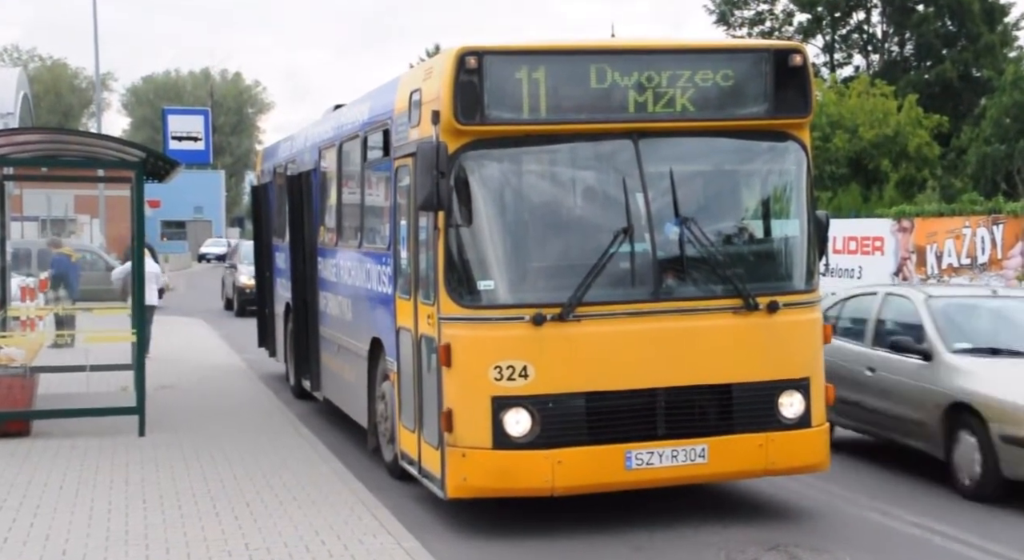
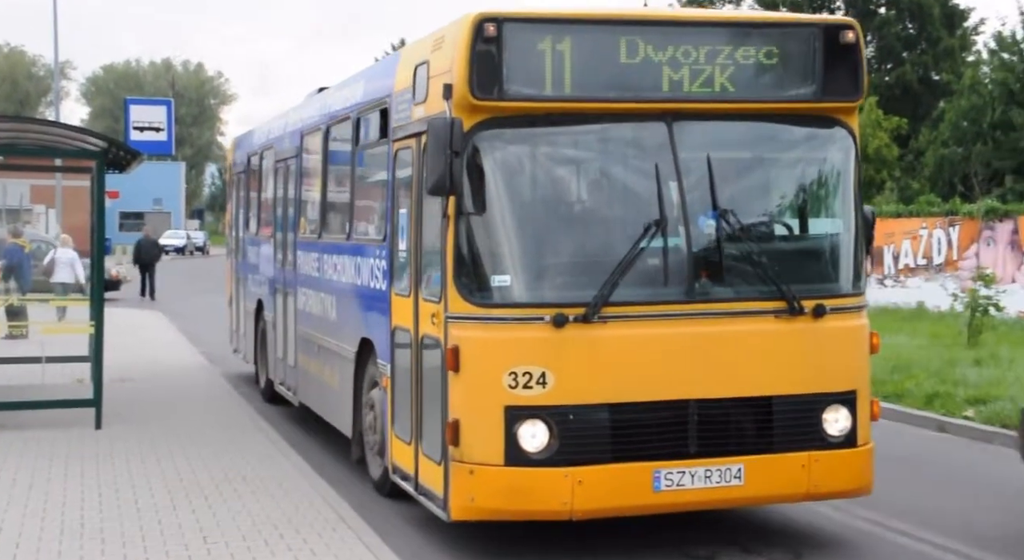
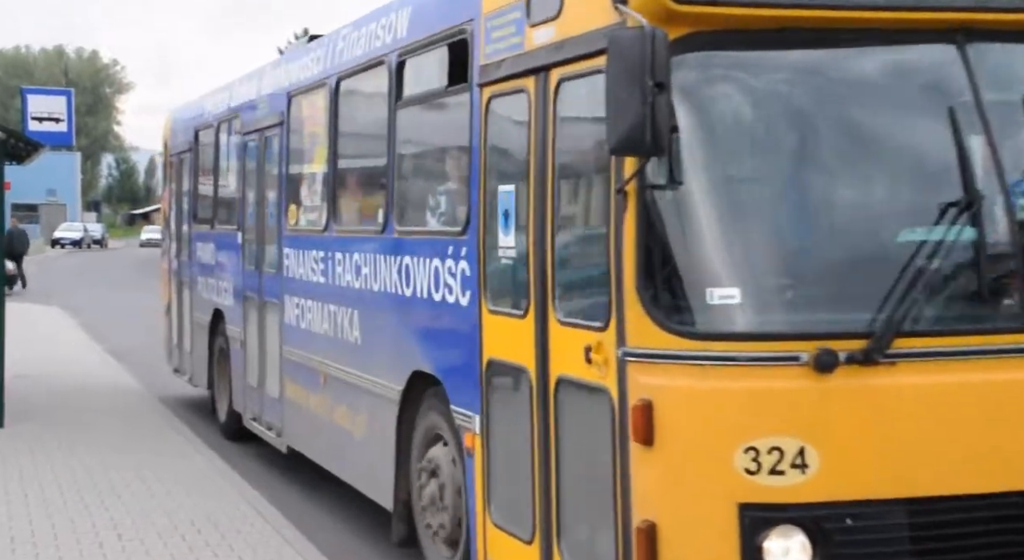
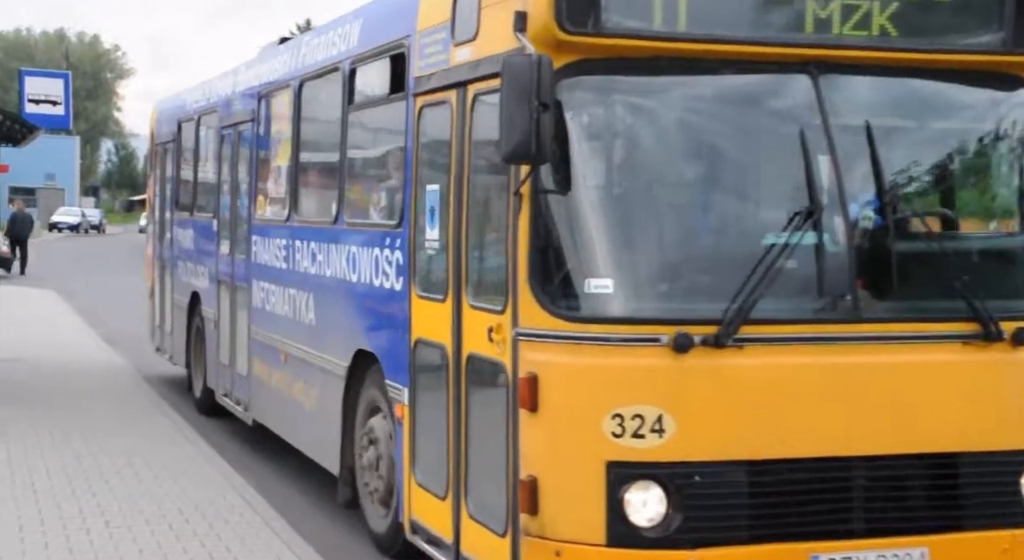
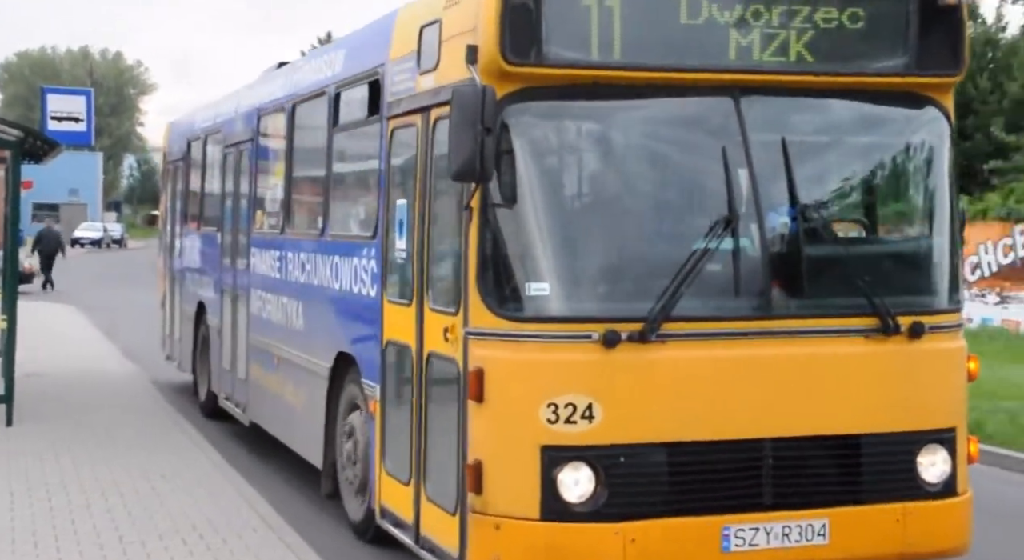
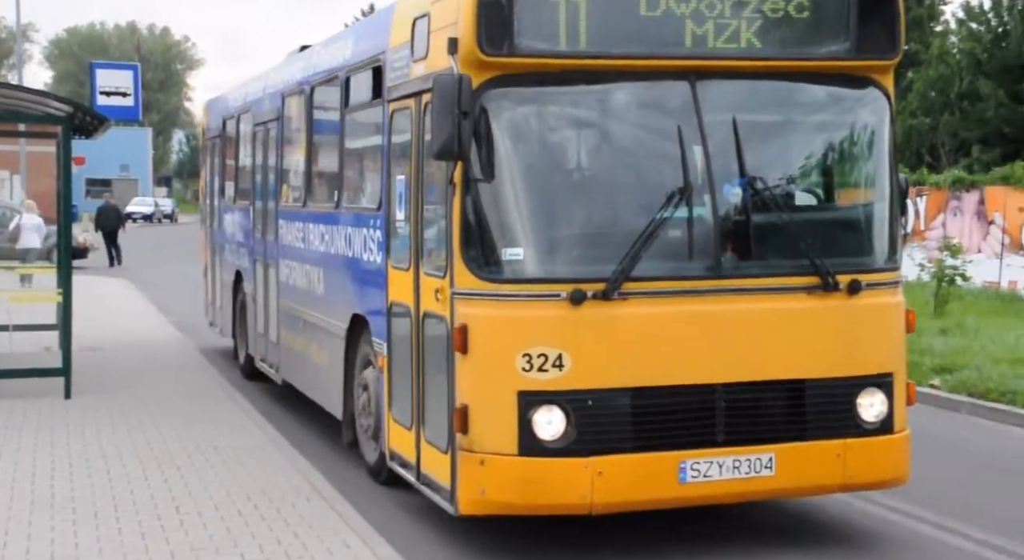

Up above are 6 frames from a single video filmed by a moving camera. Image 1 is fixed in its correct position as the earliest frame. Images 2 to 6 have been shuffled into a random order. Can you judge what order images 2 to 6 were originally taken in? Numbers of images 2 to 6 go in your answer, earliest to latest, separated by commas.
2, 6, 5, 4, 3
